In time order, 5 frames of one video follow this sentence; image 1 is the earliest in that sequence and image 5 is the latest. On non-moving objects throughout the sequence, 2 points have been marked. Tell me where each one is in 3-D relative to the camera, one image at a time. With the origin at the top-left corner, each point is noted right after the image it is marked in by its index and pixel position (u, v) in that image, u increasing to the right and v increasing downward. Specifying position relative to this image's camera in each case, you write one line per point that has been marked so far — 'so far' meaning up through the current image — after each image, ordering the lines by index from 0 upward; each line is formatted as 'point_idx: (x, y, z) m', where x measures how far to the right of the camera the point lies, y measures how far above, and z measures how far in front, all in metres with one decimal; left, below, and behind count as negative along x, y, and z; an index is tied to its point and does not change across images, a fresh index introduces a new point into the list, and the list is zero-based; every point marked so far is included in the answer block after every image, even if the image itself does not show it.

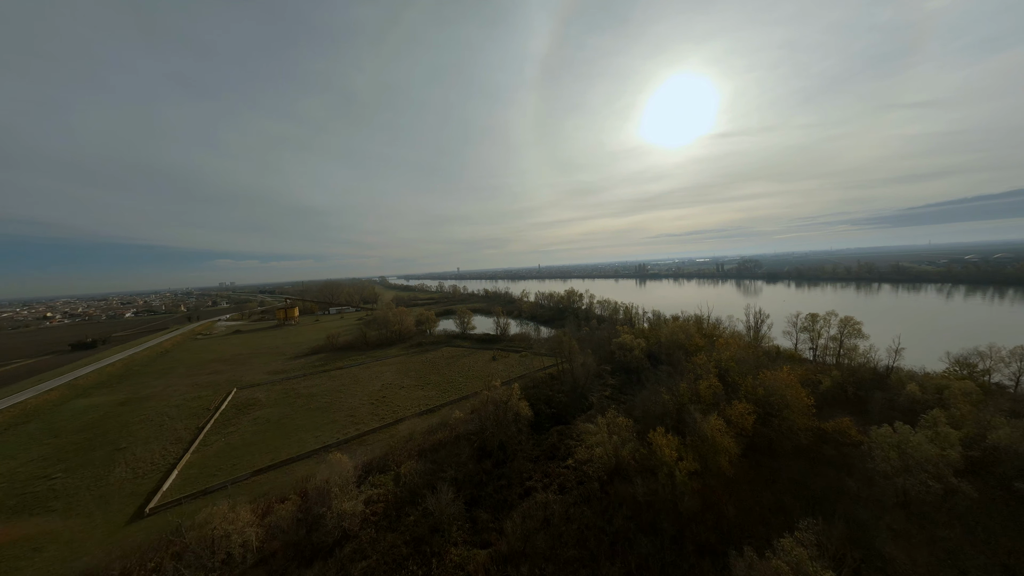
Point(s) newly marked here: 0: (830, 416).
0: (+20.3, -8.2, +19.4) m
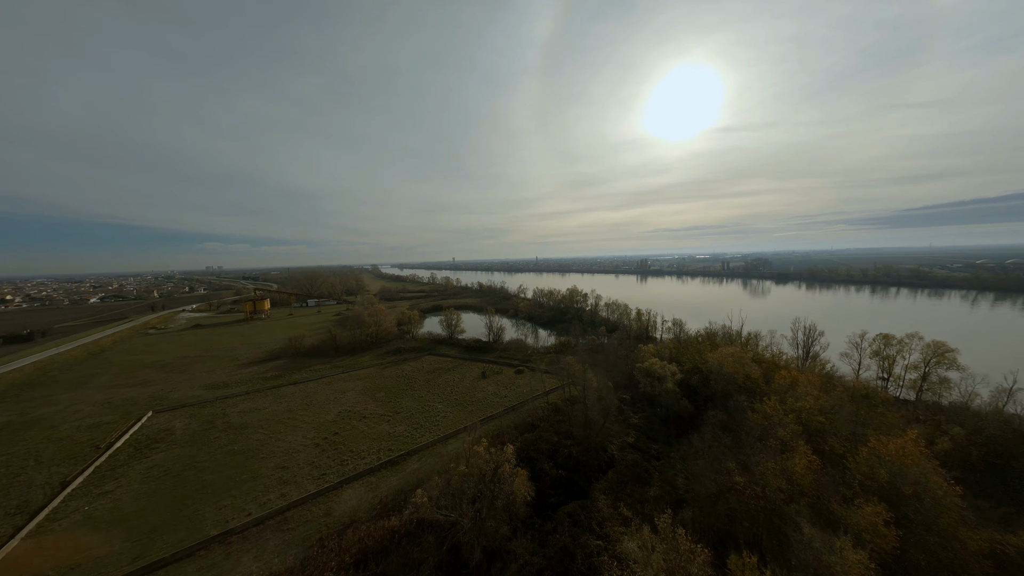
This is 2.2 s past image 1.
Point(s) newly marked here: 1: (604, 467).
0: (+19.9, -9.5, +12.7) m
1: (+5.5, -10.7, +18.1) m
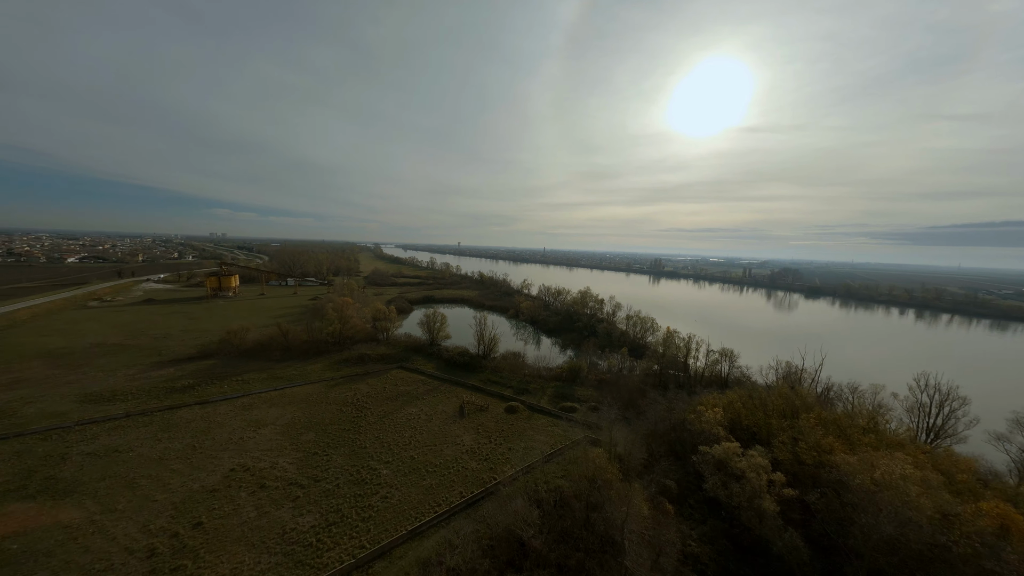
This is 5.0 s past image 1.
0: (+18.6, -12.2, +3.5) m
1: (+4.2, -12.1, +9.1) m
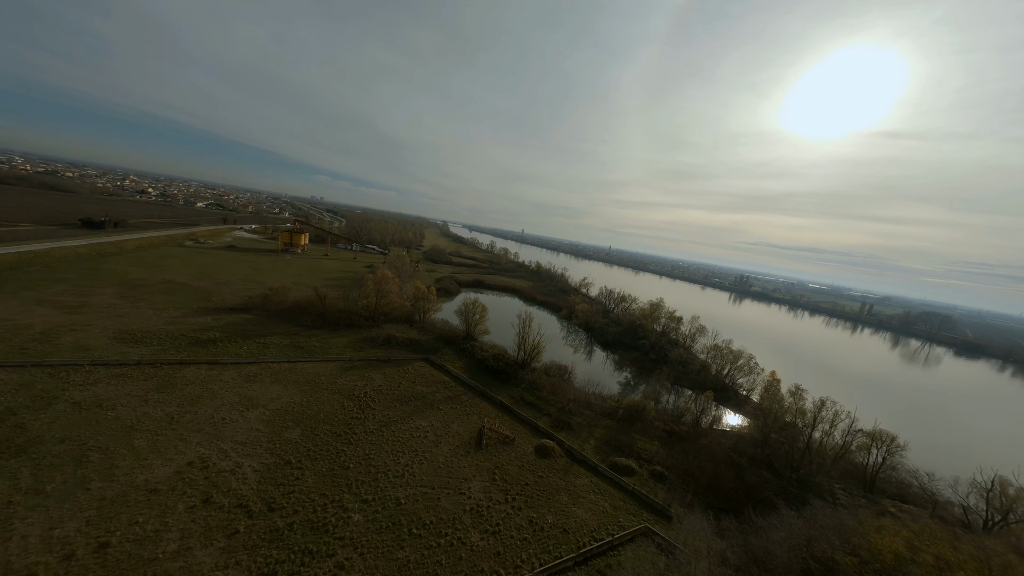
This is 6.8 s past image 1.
0: (+15.9, -15.5, -5.4) m
1: (+2.9, -13.1, +2.7) m
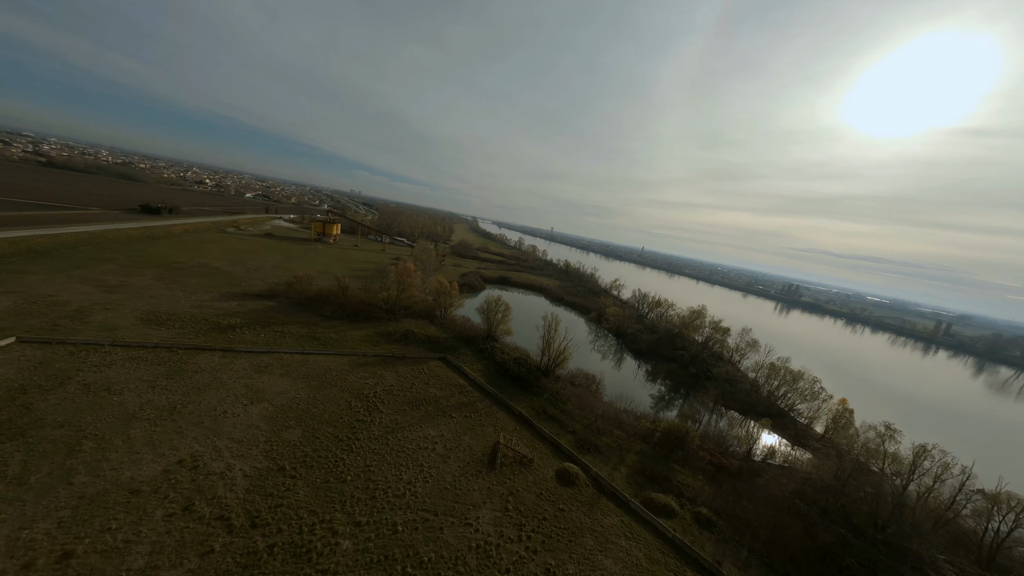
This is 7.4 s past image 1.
0: (+14.4, -16.3, -8.9) m
1: (+2.3, -13.3, +0.3) m
